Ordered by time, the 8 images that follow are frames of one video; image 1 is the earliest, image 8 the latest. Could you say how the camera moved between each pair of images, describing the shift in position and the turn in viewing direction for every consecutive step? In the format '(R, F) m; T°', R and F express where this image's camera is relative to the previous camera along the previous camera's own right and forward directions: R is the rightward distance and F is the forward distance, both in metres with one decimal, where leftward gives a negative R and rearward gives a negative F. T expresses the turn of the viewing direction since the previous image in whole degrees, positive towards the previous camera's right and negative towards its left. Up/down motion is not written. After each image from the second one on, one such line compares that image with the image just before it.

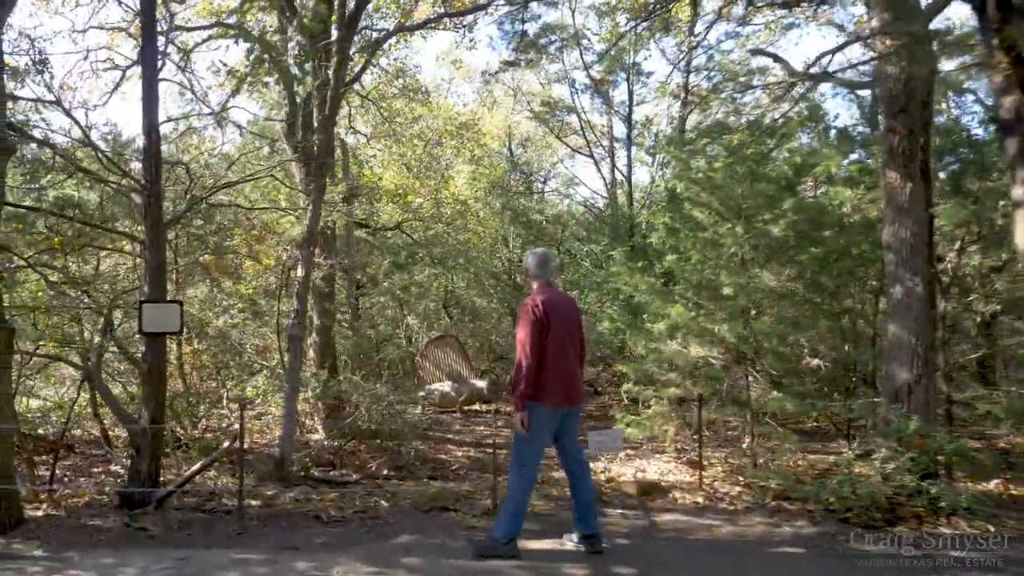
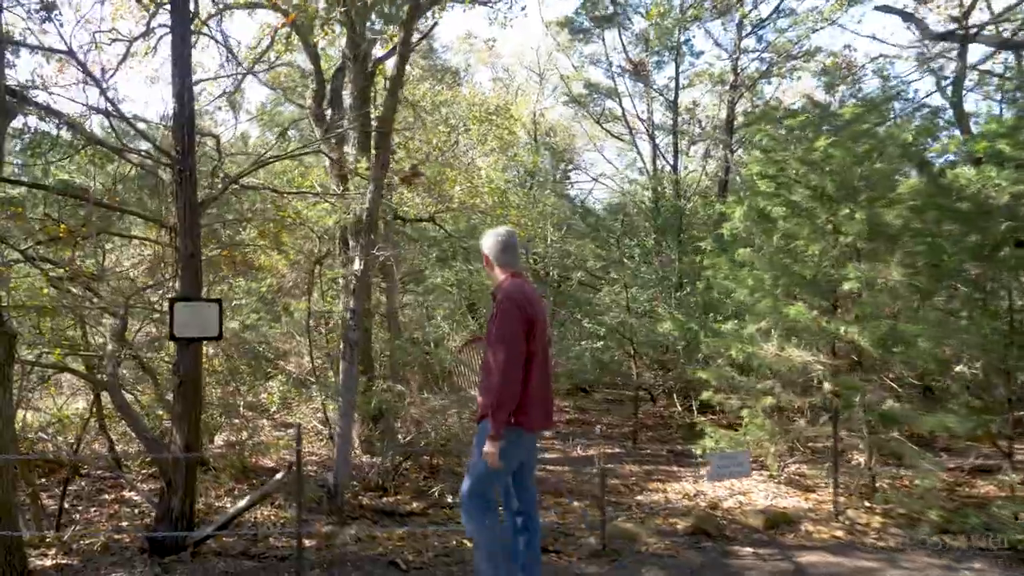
(-1.0, +1.1) m; +1°
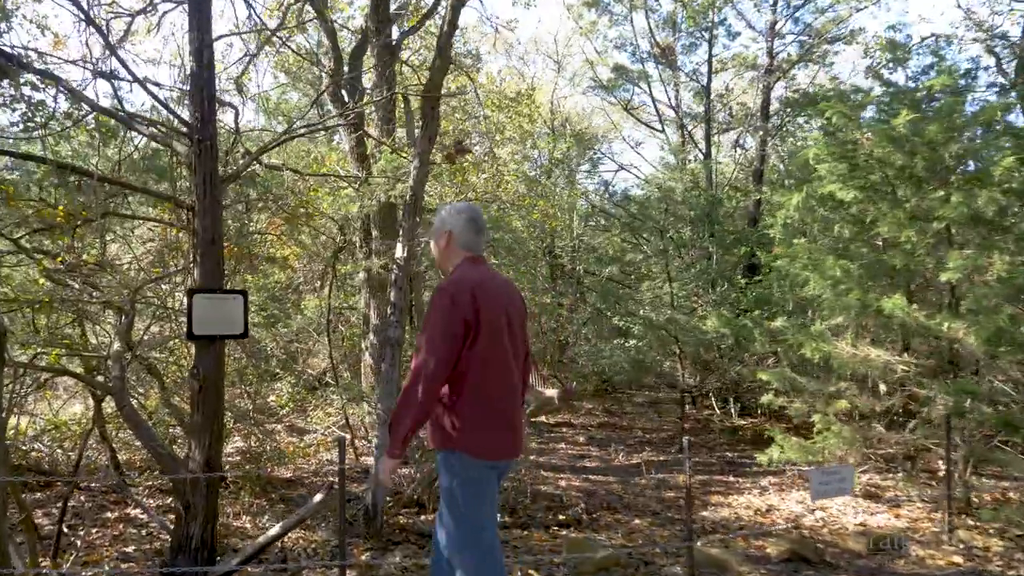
(-0.5, +0.7) m; 0°
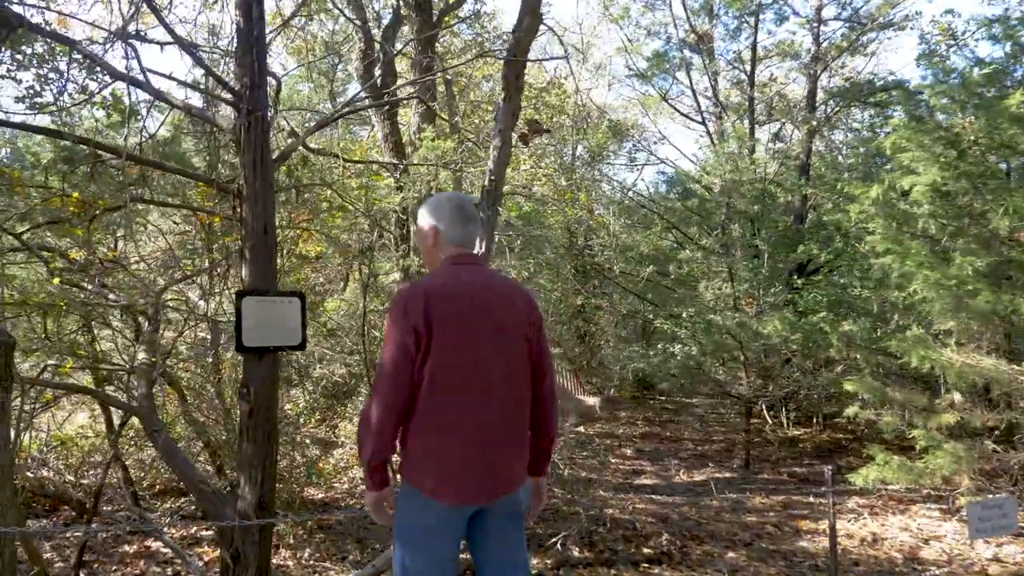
(-0.7, +0.8) m; 0°
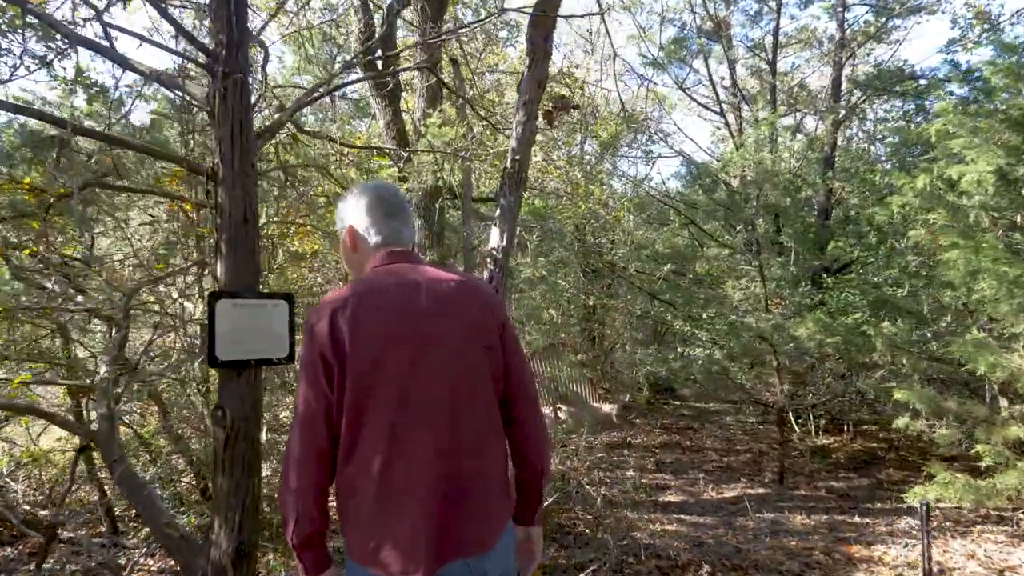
(-0.1, +0.6) m; 0°
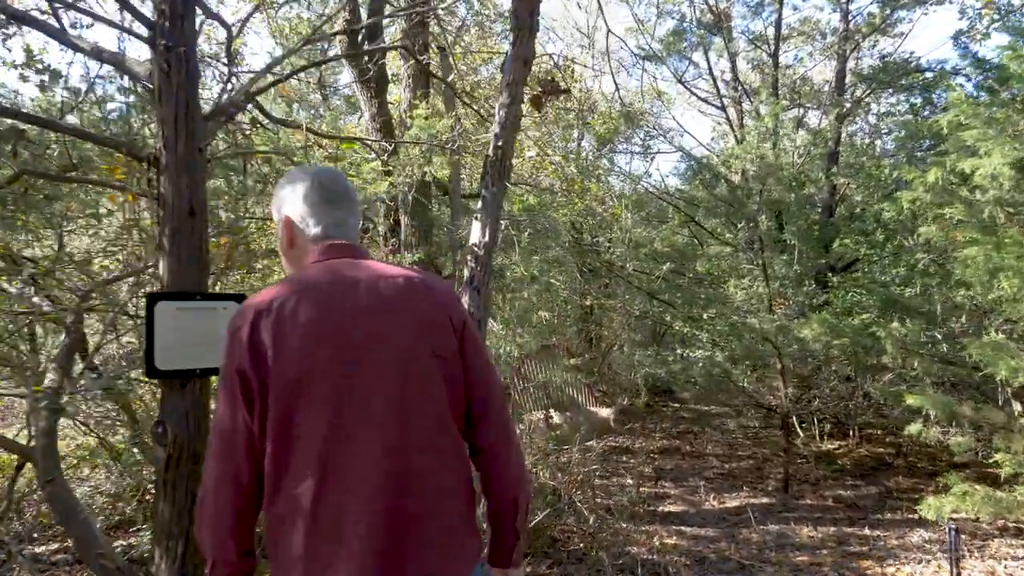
(+0.1, +0.3) m; 0°
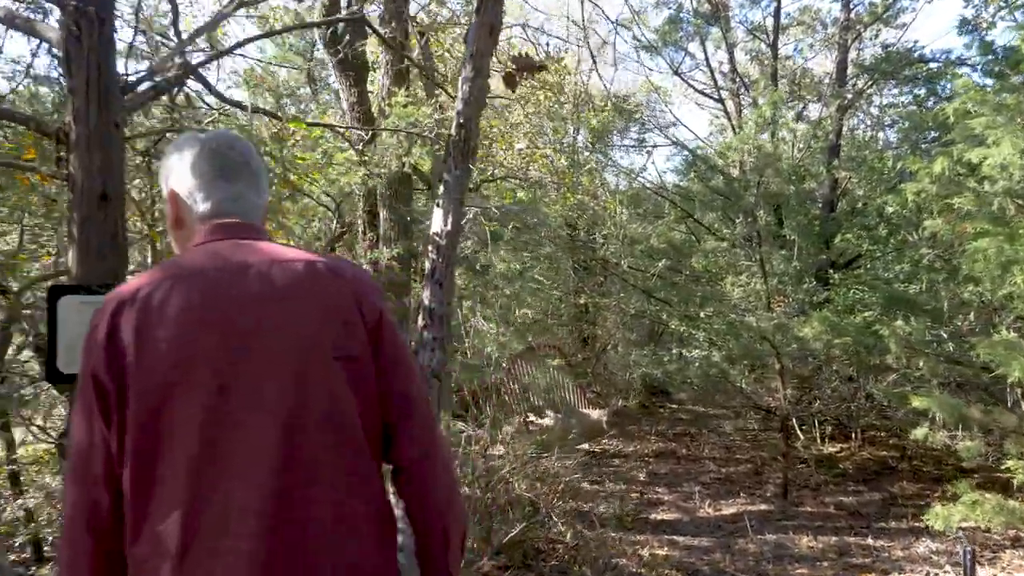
(+0.2, +0.3) m; 0°
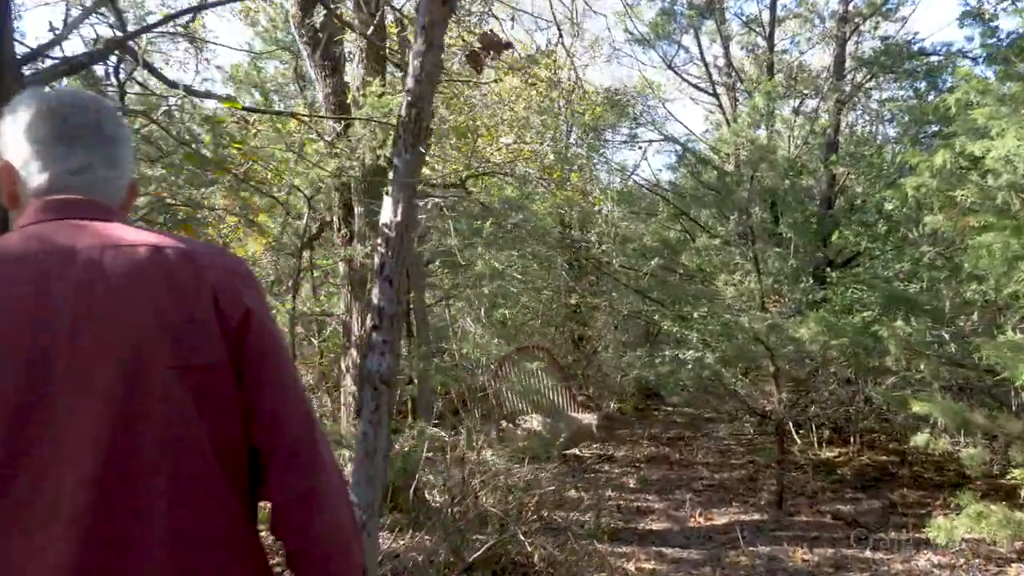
(+0.2, +0.3) m; 0°
